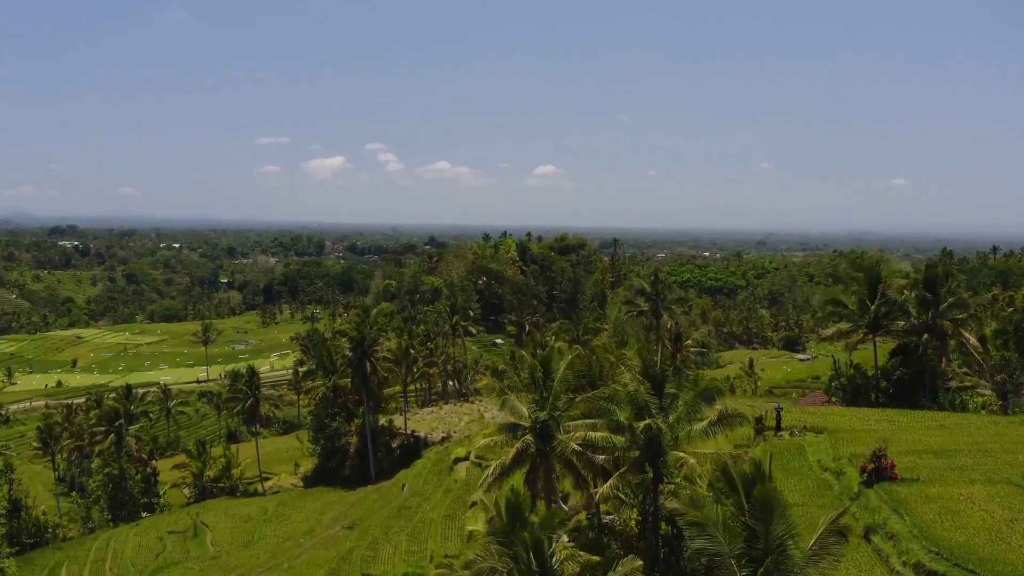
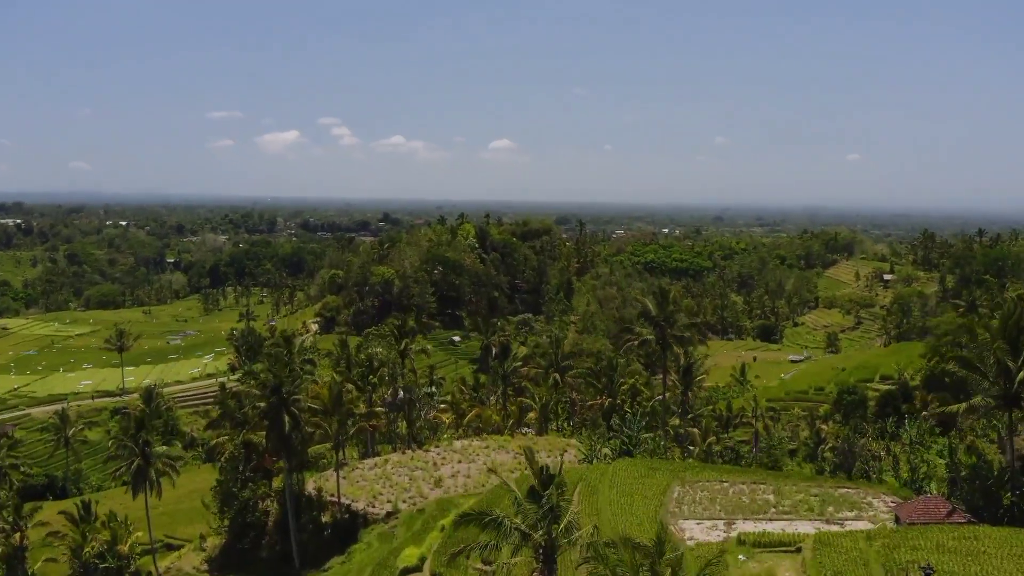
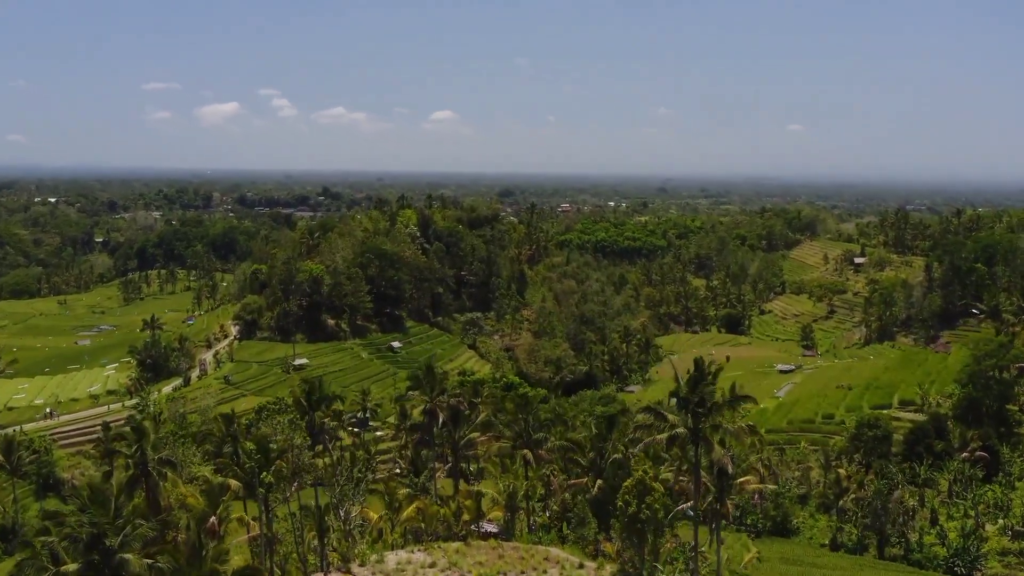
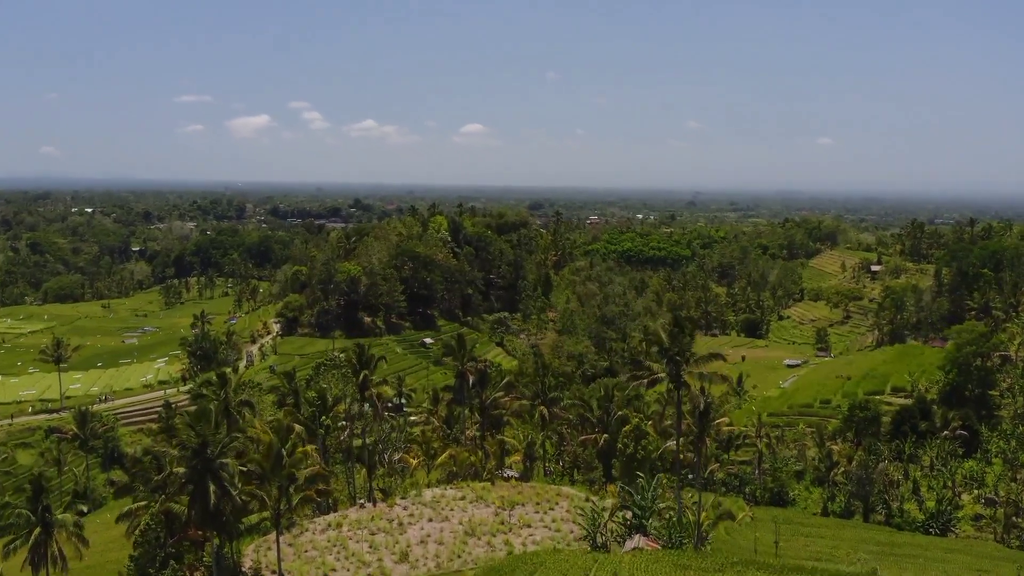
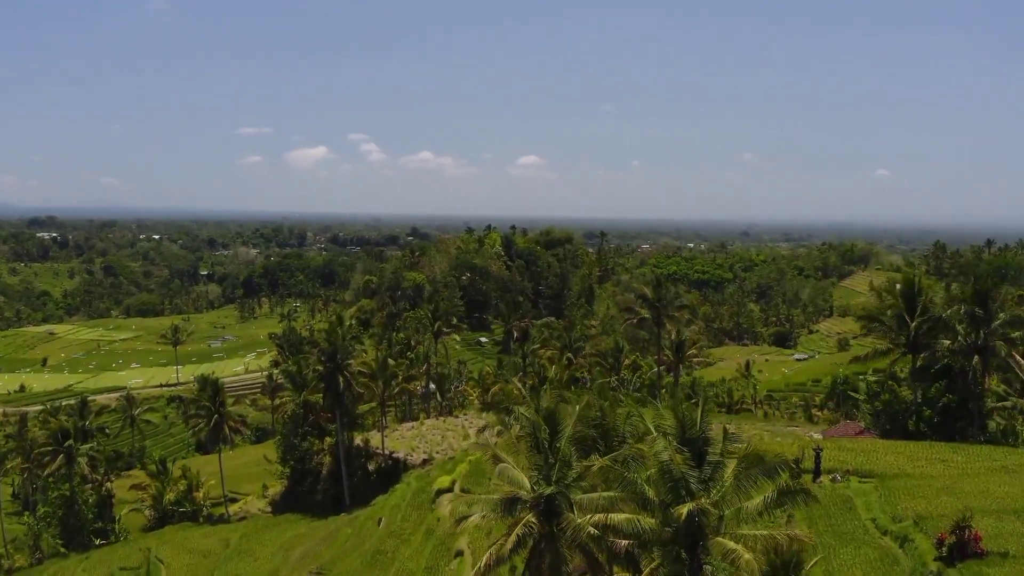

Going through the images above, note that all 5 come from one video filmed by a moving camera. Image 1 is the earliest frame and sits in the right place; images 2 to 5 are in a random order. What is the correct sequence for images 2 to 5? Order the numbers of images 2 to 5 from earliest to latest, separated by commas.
5, 2, 4, 3
